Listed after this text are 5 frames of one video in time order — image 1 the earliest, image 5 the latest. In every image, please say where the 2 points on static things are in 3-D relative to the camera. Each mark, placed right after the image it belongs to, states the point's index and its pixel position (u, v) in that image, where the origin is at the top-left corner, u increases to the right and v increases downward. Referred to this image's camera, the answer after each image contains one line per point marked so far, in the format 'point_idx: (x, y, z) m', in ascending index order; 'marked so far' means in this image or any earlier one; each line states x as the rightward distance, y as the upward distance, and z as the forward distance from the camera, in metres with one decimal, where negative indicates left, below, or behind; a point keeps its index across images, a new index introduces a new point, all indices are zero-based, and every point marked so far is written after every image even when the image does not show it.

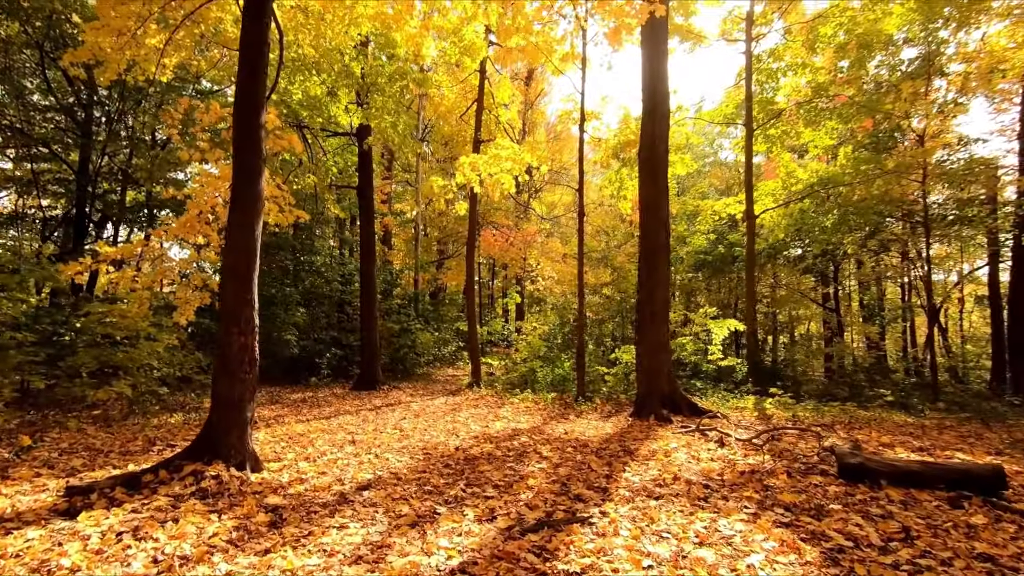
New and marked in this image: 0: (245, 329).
0: (-2.5, -0.4, +4.4) m
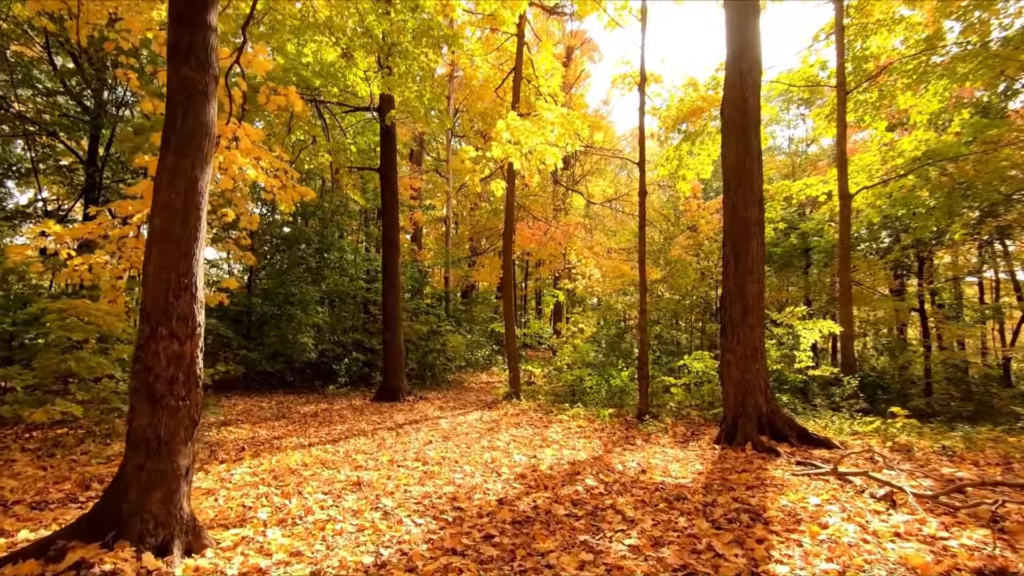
0: (-2.1, -0.3, +2.9) m
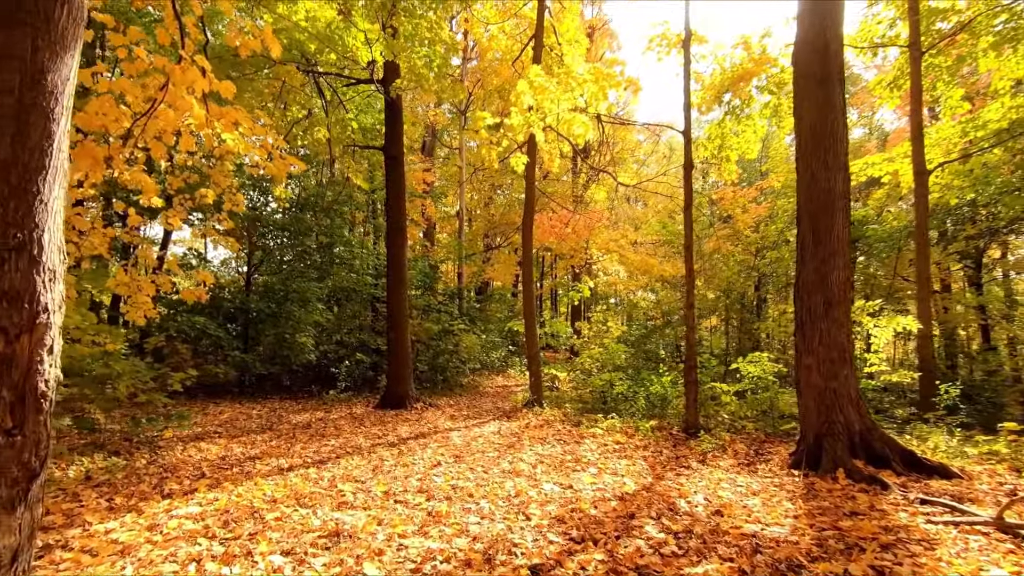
0: (-1.9, -0.1, +1.7) m
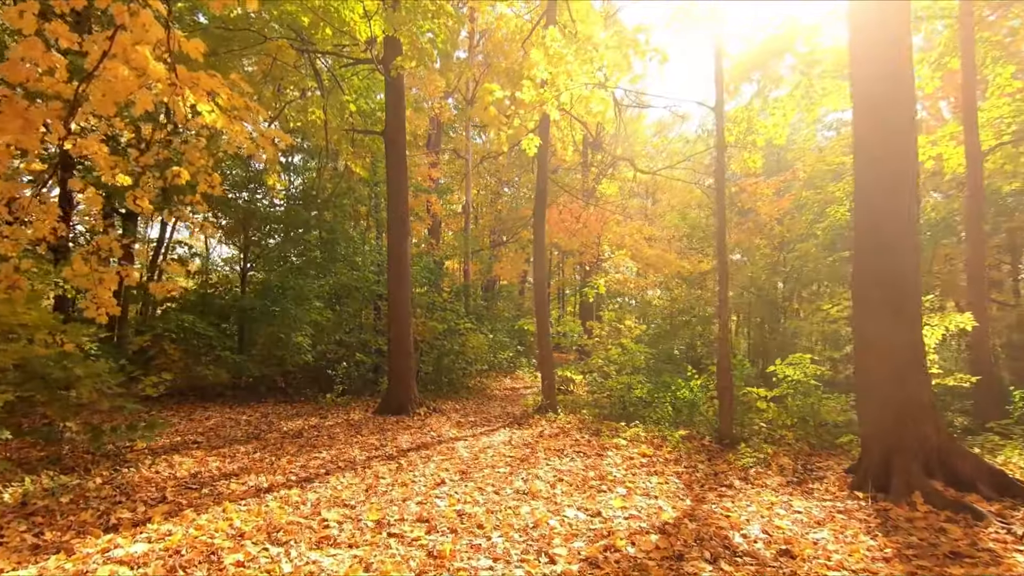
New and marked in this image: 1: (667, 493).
0: (-1.8, 0.0, +1.0) m
1: (+1.5, -2.0, +4.6) m
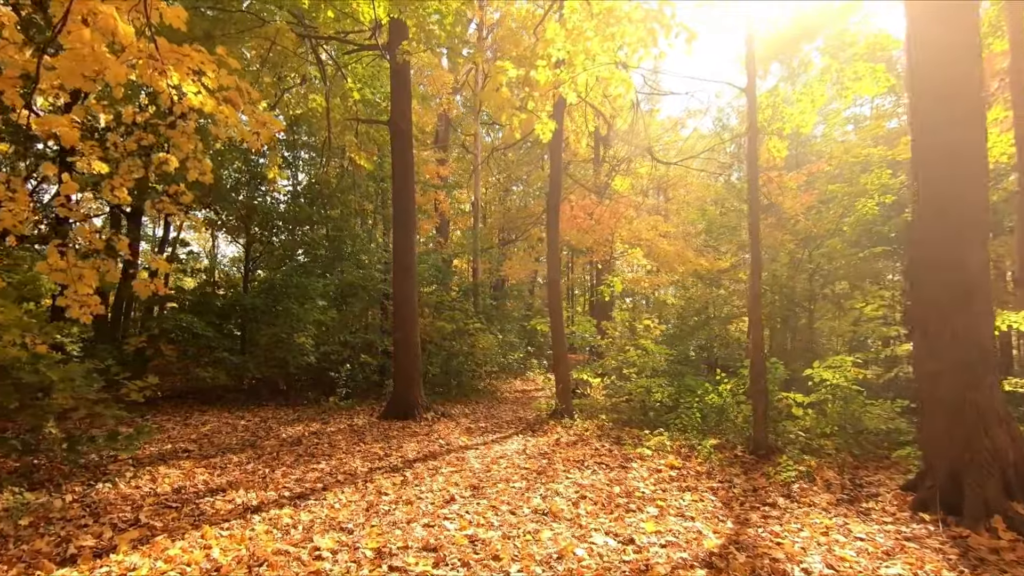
0: (-1.7, 0.0, +0.6) m
1: (+1.7, -1.9, +4.0) m
